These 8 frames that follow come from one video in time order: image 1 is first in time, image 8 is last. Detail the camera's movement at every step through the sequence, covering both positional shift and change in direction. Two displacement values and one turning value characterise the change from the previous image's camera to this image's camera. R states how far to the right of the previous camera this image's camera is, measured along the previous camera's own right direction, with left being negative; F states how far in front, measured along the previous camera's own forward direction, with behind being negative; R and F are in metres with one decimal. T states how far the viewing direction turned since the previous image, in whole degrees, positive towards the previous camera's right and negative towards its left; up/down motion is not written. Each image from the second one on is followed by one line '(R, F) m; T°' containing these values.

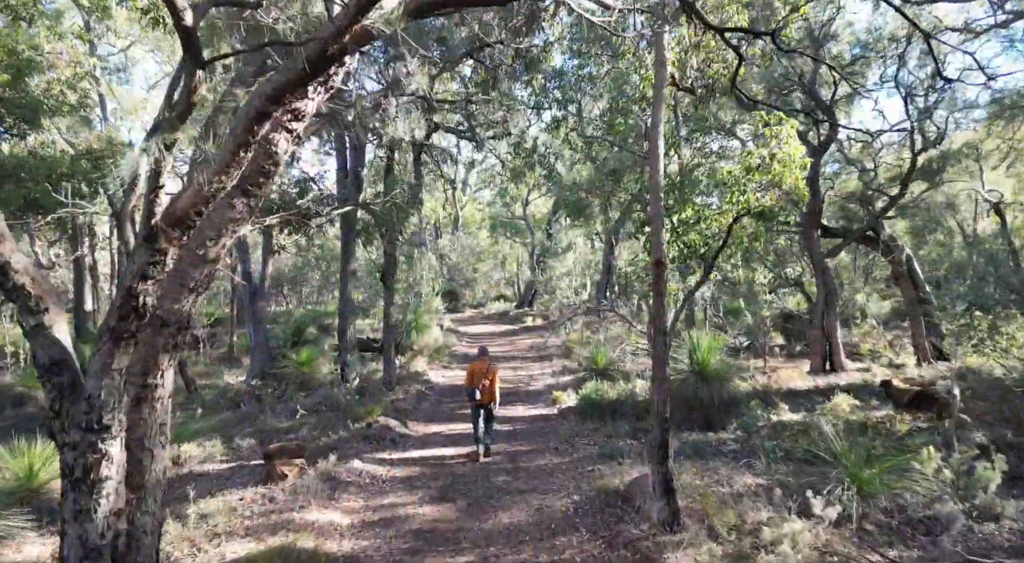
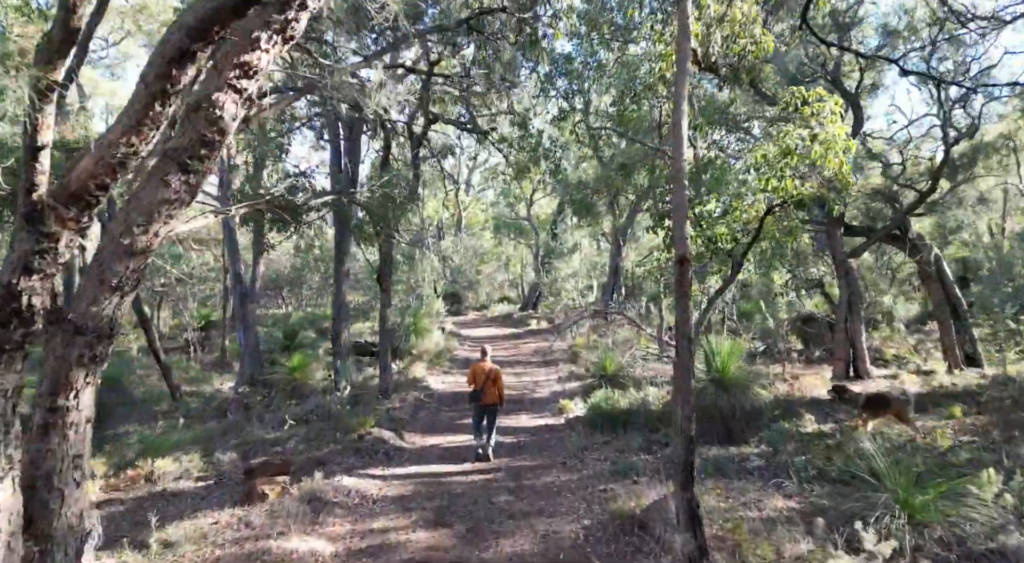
(0.0, +0.9) m; 0°
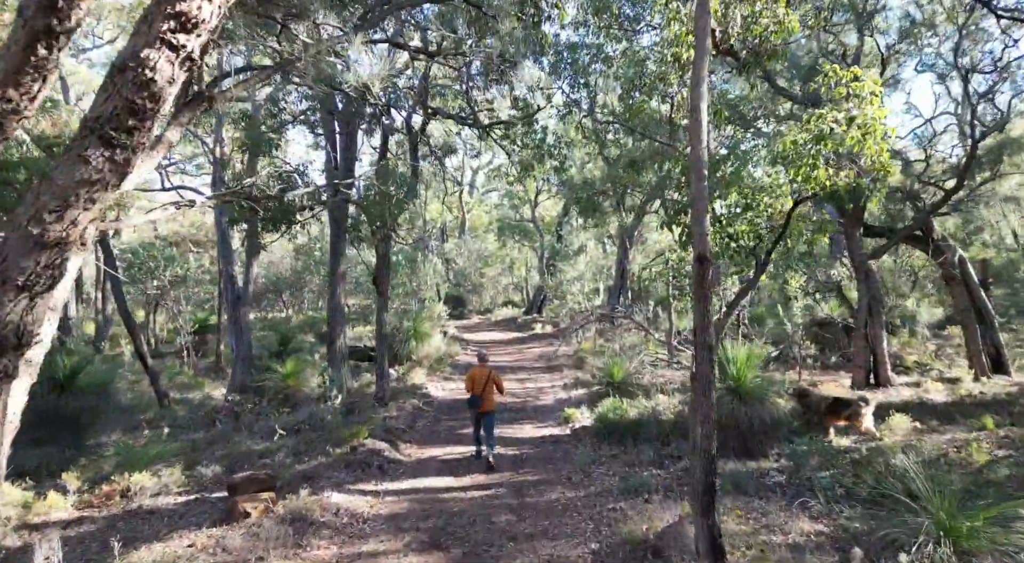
(0.0, +0.6) m; 0°
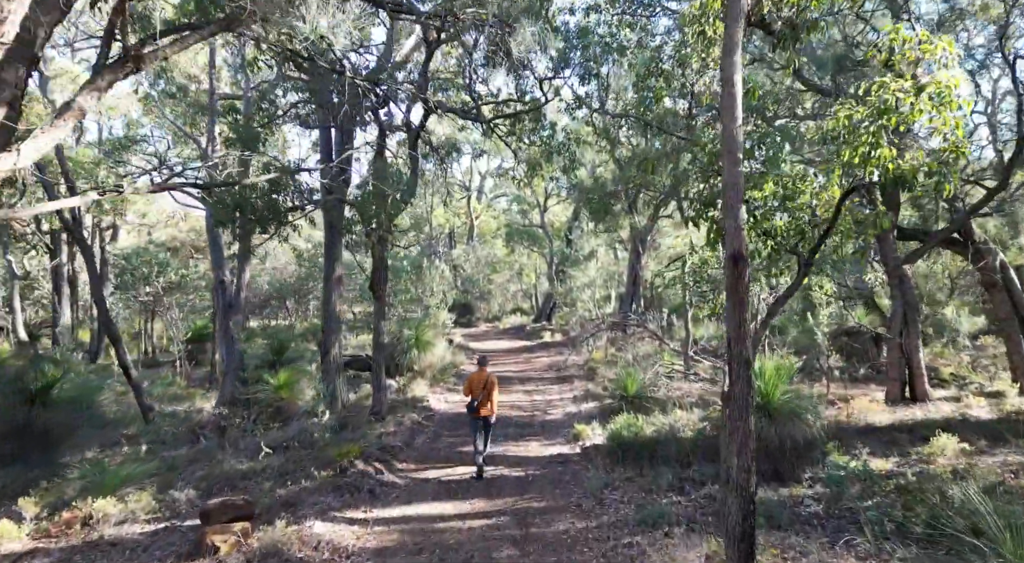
(+0.1, +0.9) m; -1°
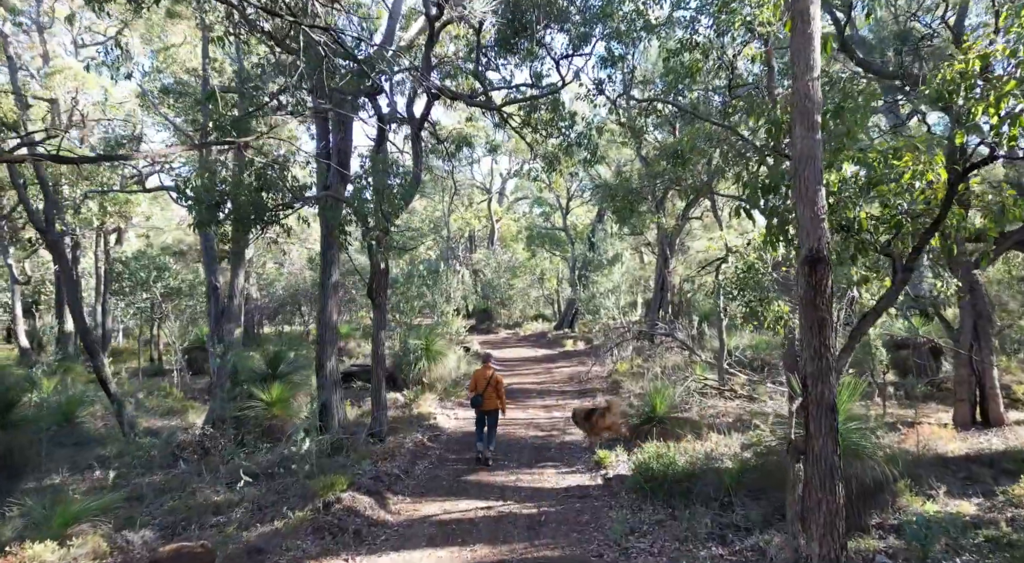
(+0.1, +1.3) m; -2°
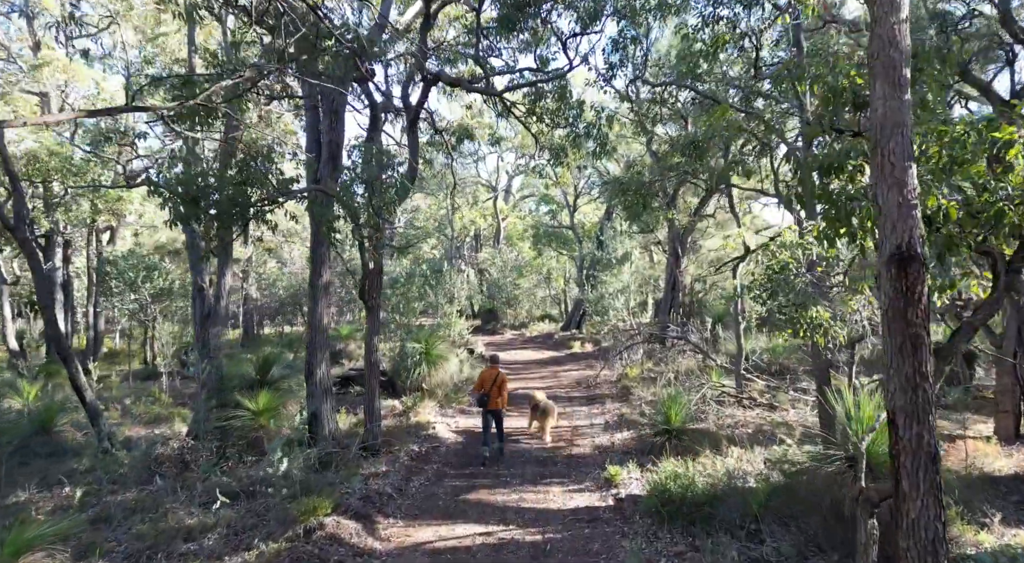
(0.0, +0.8) m; 0°
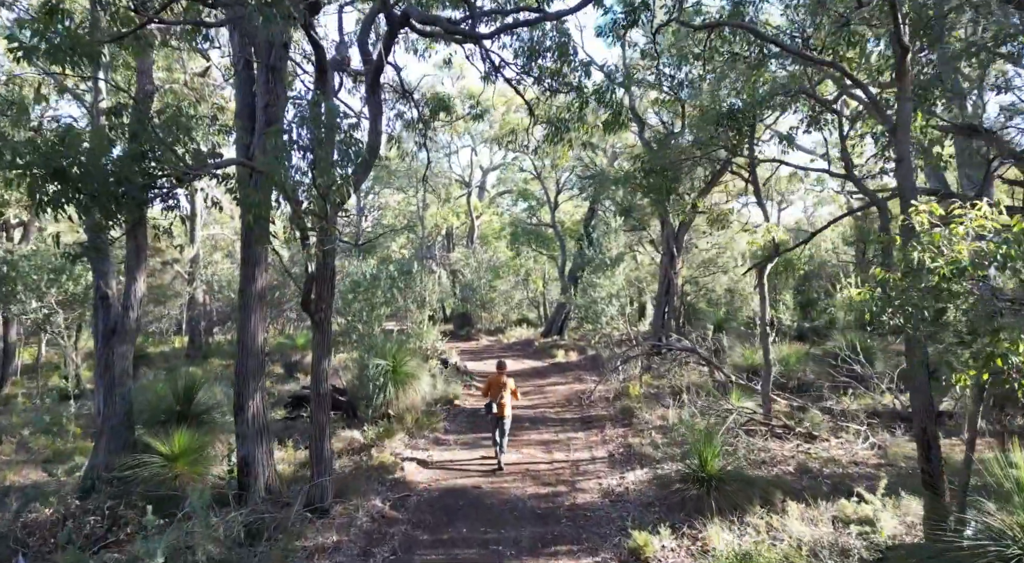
(-0.2, +2.4) m; +2°
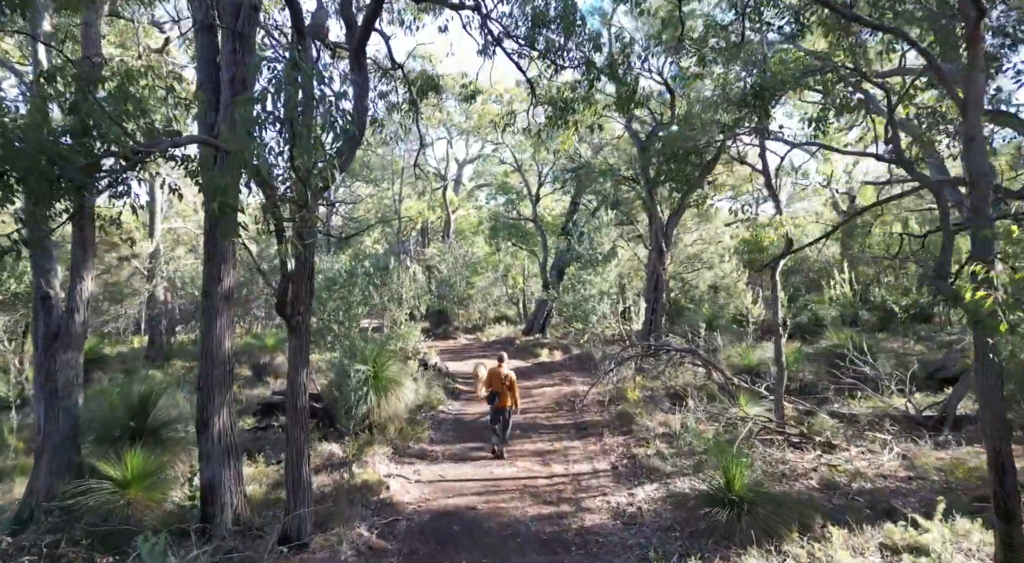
(-0.3, +1.0) m; +2°
